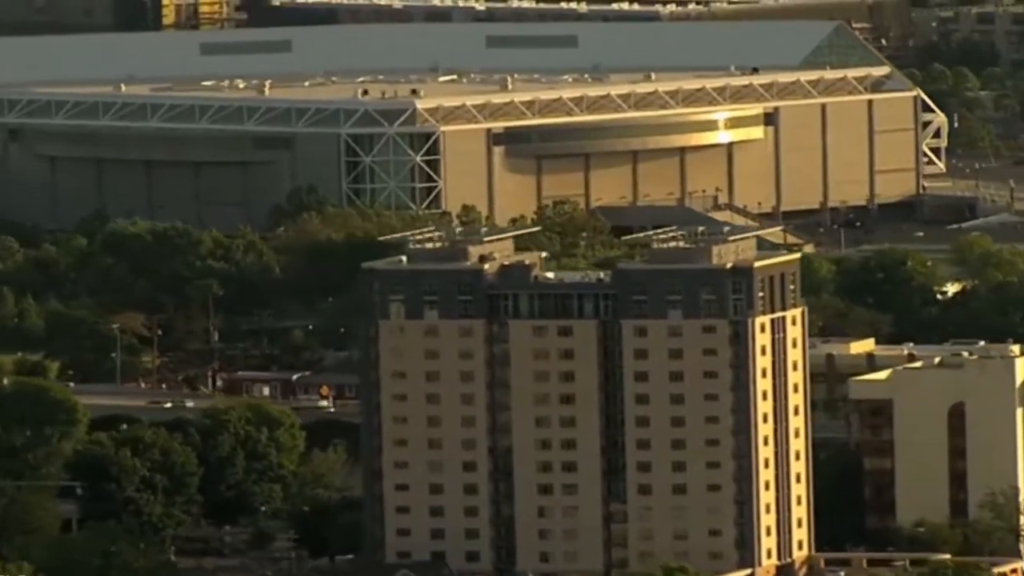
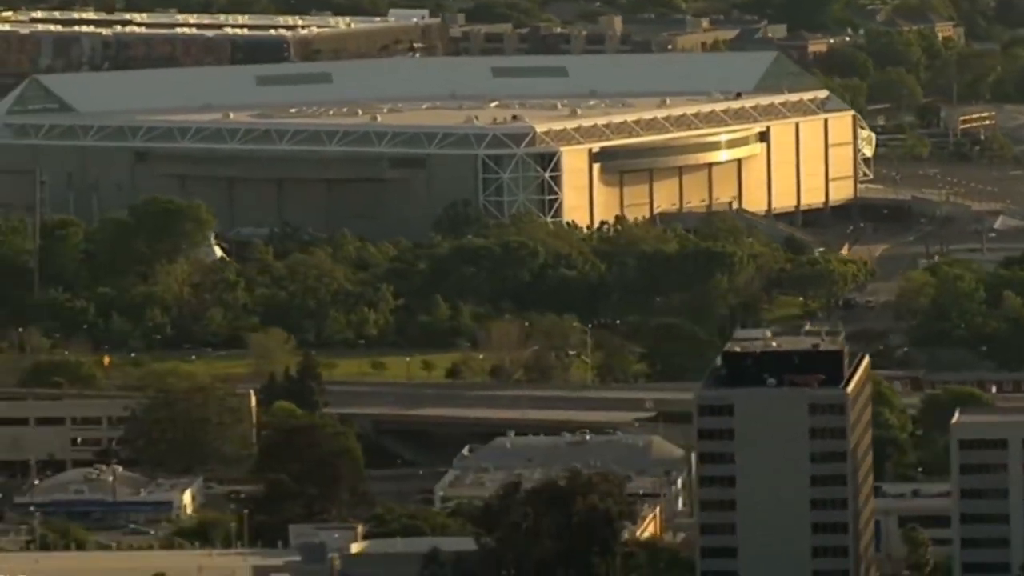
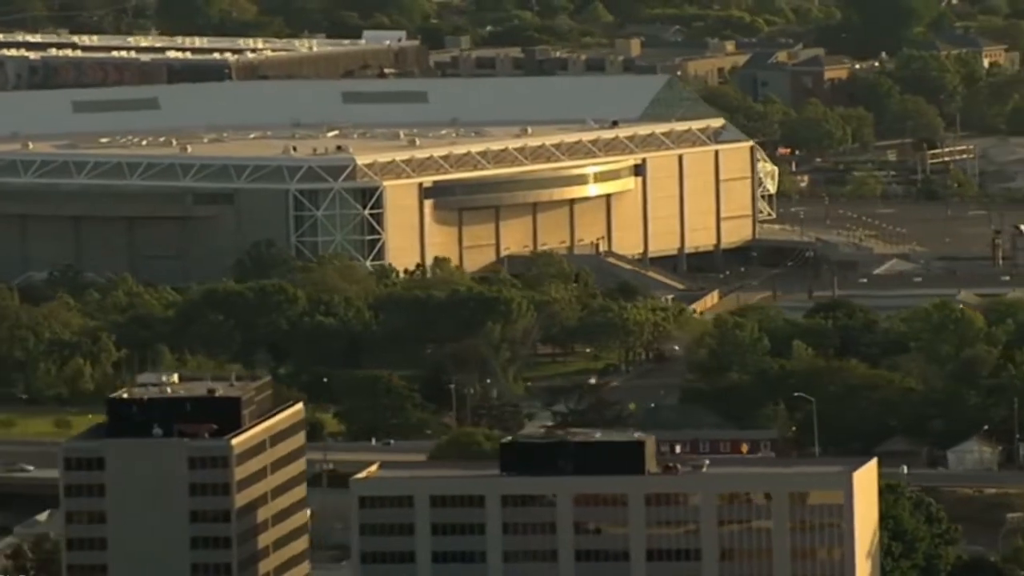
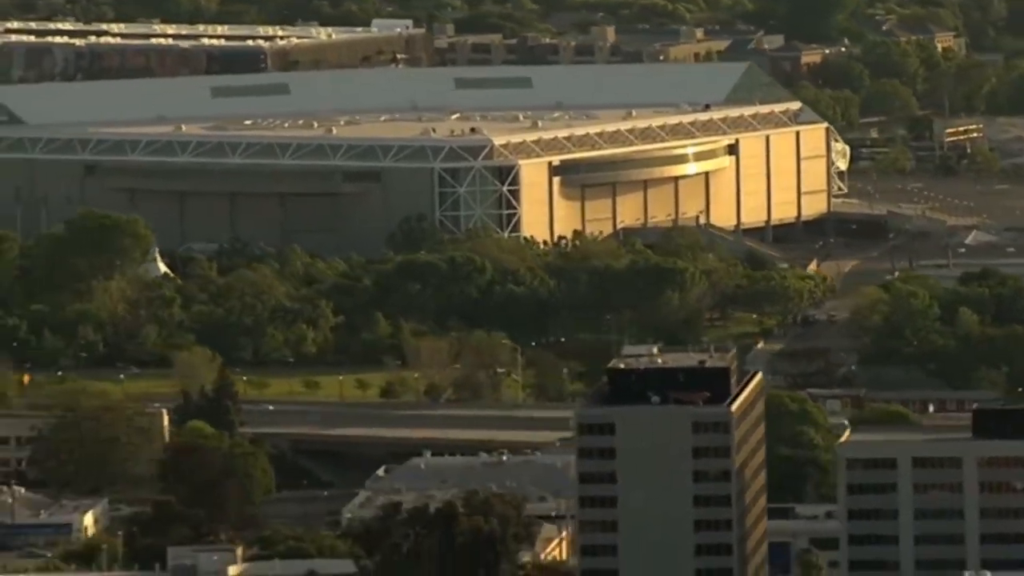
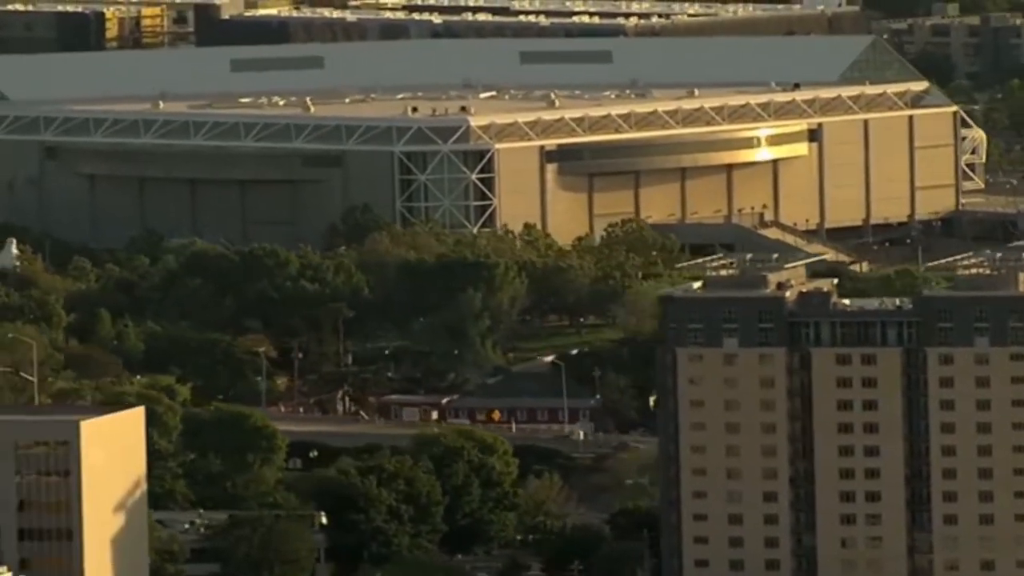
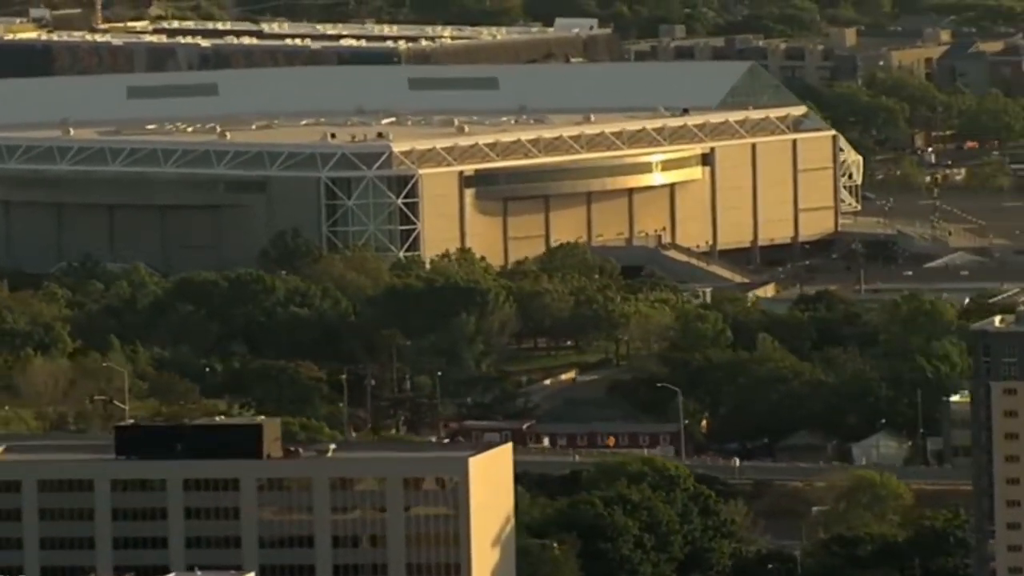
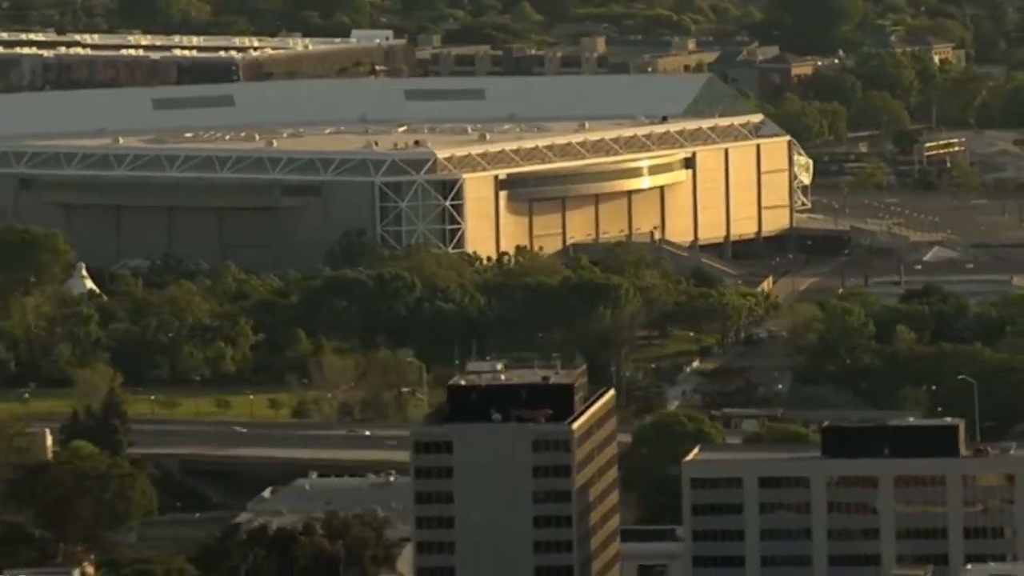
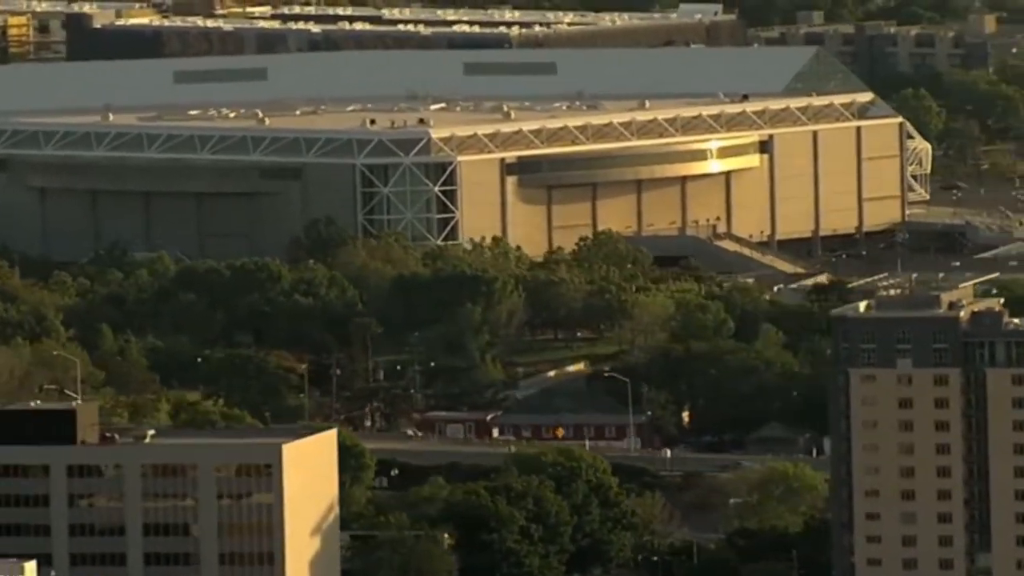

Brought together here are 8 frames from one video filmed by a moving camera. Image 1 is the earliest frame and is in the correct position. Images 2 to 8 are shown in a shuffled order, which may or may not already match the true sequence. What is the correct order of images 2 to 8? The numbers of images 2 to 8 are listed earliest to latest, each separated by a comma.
5, 8, 6, 3, 7, 4, 2
